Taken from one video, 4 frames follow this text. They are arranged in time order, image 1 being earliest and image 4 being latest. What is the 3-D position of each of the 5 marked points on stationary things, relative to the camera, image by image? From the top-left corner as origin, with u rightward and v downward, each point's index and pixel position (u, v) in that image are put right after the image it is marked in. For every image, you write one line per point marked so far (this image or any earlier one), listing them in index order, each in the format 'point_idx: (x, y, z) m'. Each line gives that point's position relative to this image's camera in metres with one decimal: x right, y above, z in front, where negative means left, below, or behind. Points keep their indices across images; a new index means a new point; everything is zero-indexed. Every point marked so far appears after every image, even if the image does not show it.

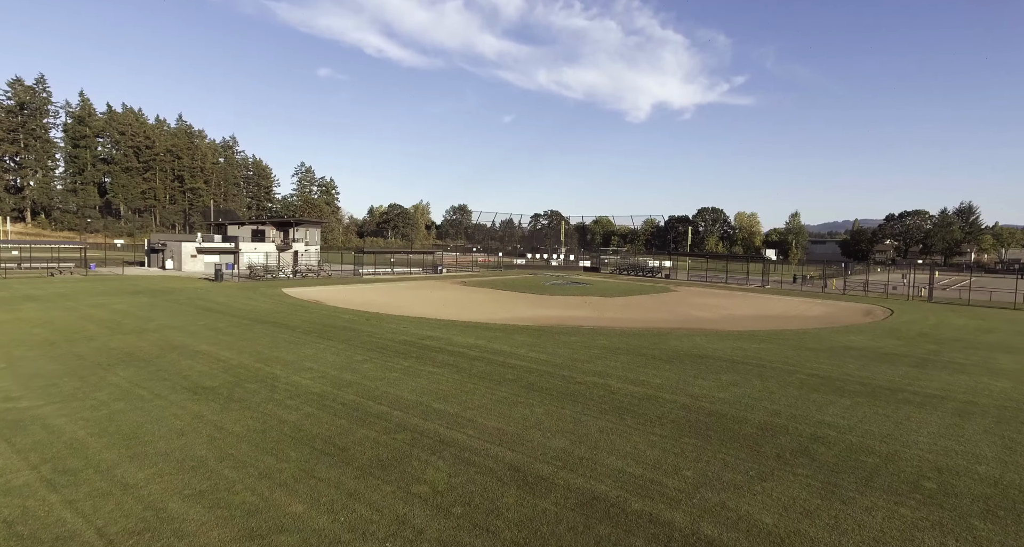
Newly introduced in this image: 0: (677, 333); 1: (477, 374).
0: (+5.4, -2.0, +17.4) m
1: (-0.8, -2.3, +11.9) m
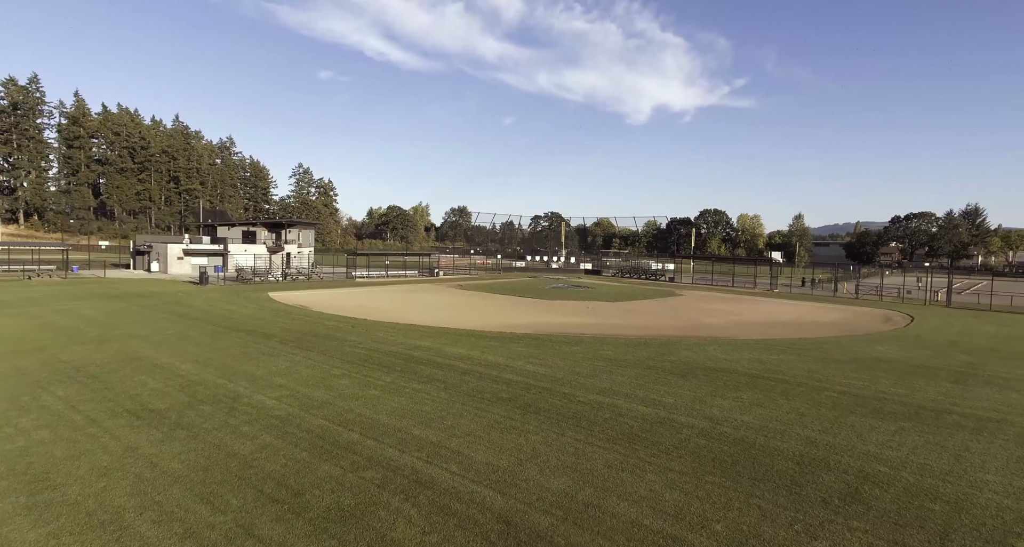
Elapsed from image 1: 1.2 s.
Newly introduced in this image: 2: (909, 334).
0: (+5.3, -2.1, +16.1) m
1: (-0.9, -2.4, +10.6) m
2: (+13.8, -2.1, +18.4) m
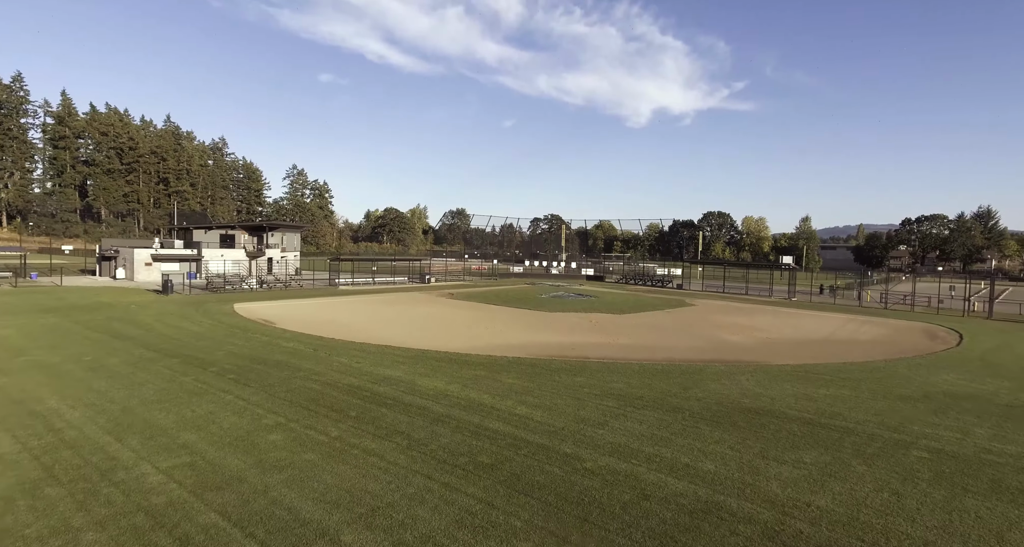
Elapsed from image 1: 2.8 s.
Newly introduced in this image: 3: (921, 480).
0: (+5.1, -2.4, +13.4) m
1: (-1.2, -2.7, +7.9) m
2: (+13.6, -2.5, +15.7) m
3: (+5.6, -2.8, +7.3) m
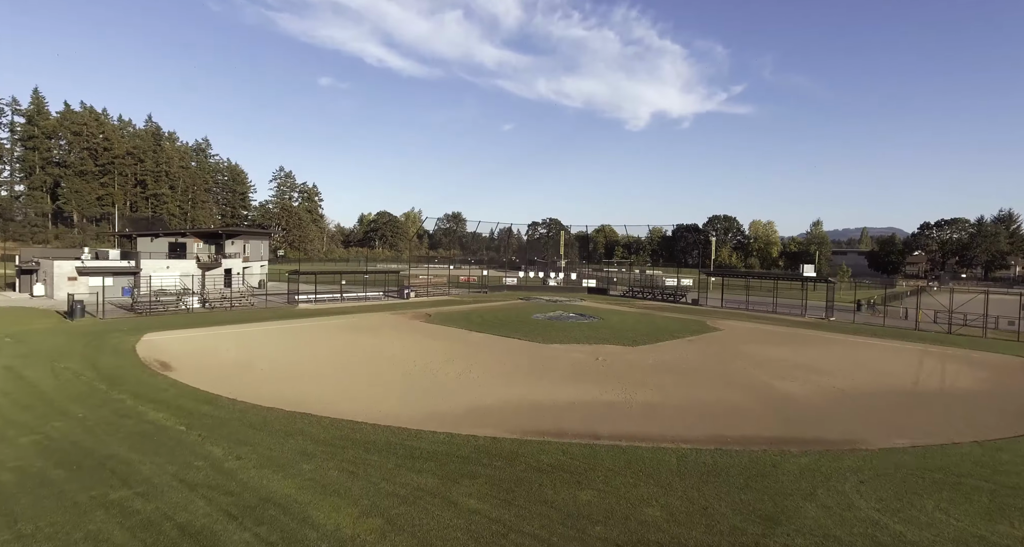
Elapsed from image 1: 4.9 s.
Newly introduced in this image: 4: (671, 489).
0: (+4.6, -3.1, +8.5) m
1: (-1.7, -3.3, +3.0) m
2: (+13.1, -3.2, +10.9) m
3: (+5.1, -3.5, +2.4) m
4: (+2.4, -3.1, +7.8) m
